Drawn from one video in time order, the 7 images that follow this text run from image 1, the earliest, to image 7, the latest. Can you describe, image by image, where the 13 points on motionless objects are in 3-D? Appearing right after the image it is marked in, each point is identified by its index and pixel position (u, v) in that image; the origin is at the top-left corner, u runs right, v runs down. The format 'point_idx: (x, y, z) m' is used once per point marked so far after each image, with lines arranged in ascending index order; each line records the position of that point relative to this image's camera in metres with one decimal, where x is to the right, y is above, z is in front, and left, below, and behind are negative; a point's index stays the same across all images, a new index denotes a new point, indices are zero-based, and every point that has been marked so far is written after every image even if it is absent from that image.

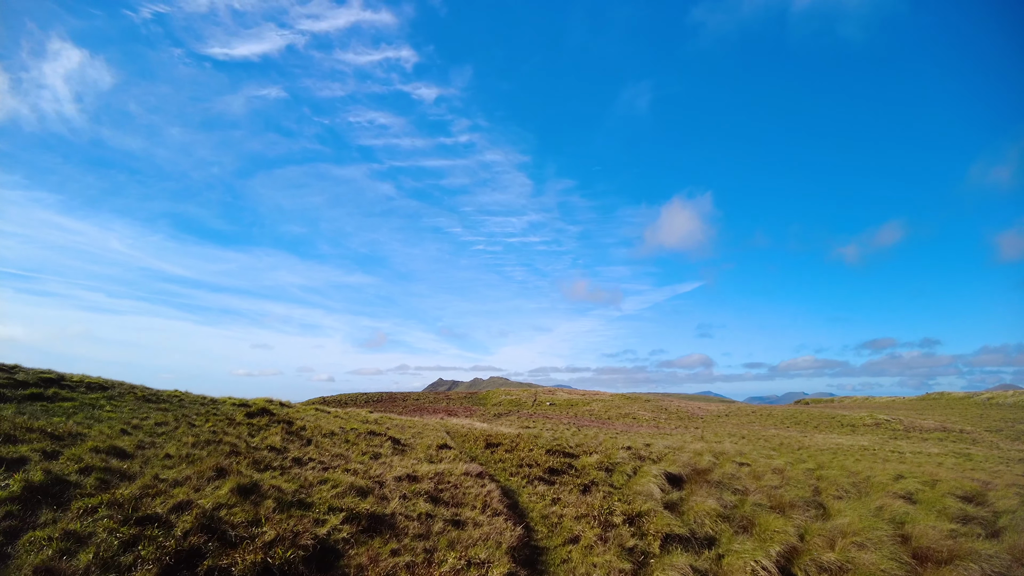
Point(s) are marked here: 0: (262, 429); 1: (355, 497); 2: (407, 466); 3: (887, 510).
0: (-11.6, -6.5, +17.3) m
1: (-4.5, -6.1, +10.8) m
2: (-4.2, -7.1, +14.8) m
3: (+13.8, -8.2, +13.7) m
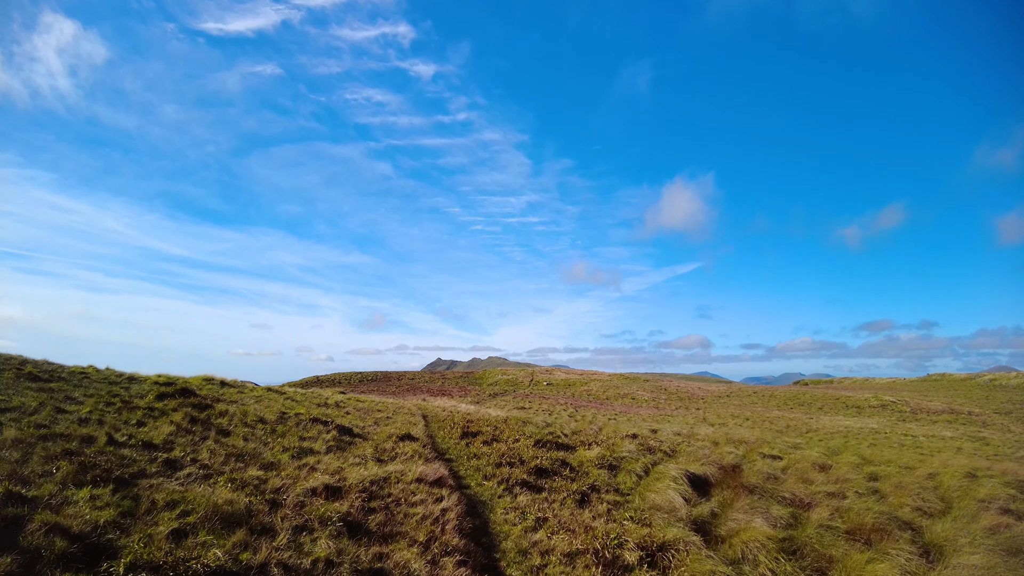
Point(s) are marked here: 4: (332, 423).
0: (-12.4, -4.5, +13.2) m
1: (-5.4, -4.4, +6.7) m
2: (-5.1, -5.3, +10.7) m
3: (+12.9, -6.4, +9.6) m
4: (-7.7, -5.7, +15.9) m
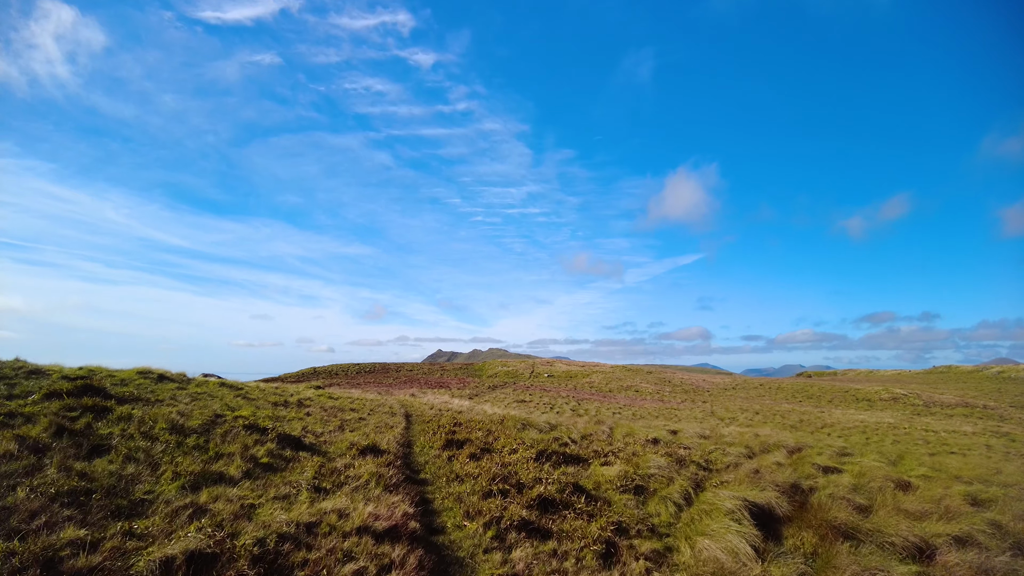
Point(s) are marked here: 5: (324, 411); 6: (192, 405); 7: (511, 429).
0: (-12.6, -3.5, +9.5) m
1: (-5.6, -3.6, +3.0) m
2: (-5.2, -4.3, +7.0) m
3: (+12.8, -5.5, +5.8) m
4: (-7.8, -4.6, +12.2) m
5: (-8.9, -5.9, +17.7) m
6: (-11.3, -4.2, +13.3) m
7: (0.0, -6.7, +17.8) m
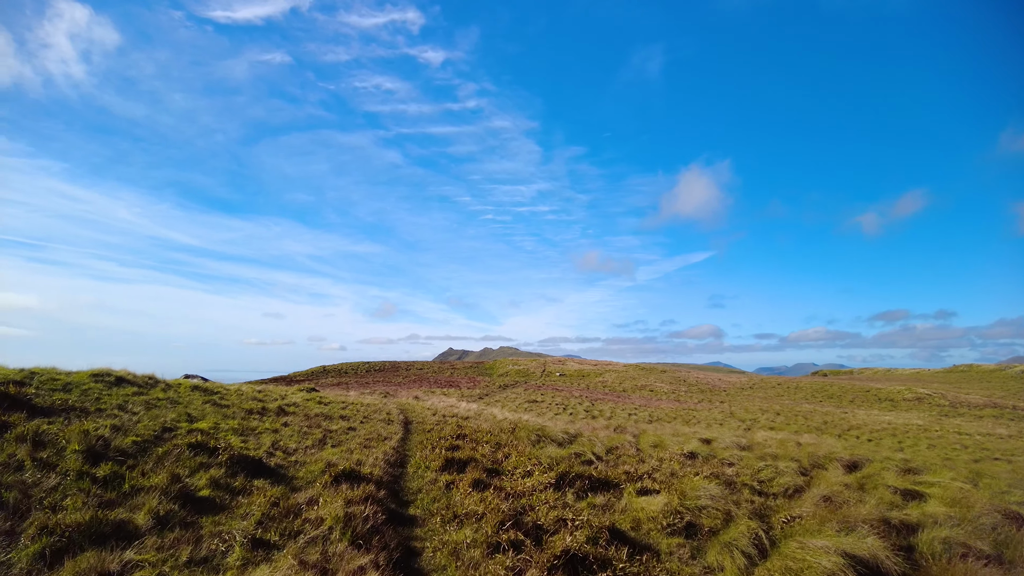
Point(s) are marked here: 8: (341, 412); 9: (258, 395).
0: (-12.2, -3.1, +7.2) m
1: (-5.5, -3.2, +0.5) m
2: (-5.0, -3.9, +4.5) m
3: (+13.0, -5.1, +2.8) m
4: (-7.4, -4.2, +9.8) m
5: (-8.4, -5.4, +15.3) m
6: (-10.9, -3.7, +11.0) m
7: (+0.5, -6.2, +15.1) m
8: (-8.4, -6.1, +18.4) m
9: (-12.1, -5.1, +17.9) m
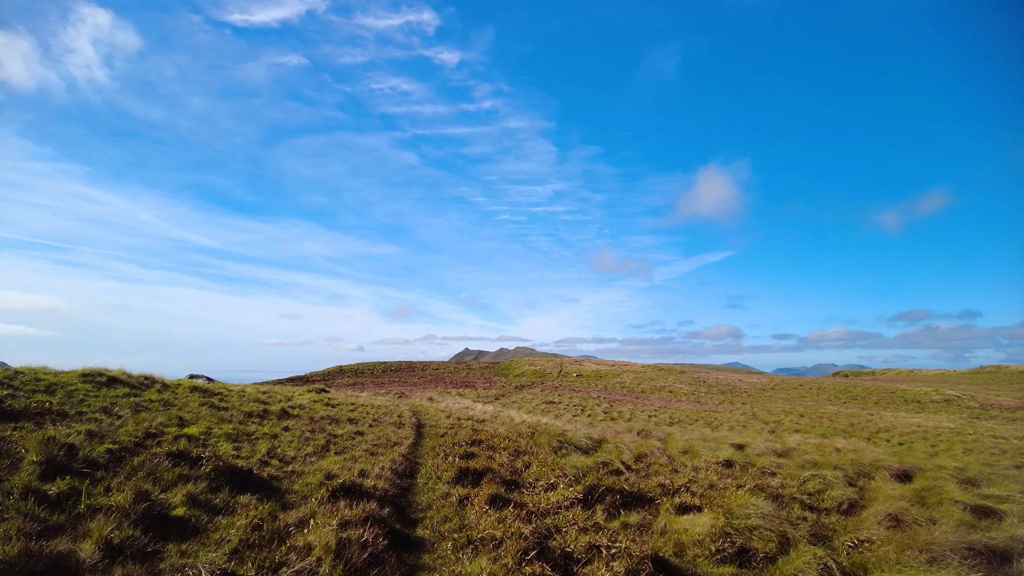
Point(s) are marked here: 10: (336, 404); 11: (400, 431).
0: (-11.8, -2.8, +6.3) m
1: (-5.3, -2.9, -0.6) m
2: (-4.7, -3.6, +3.4) m
3: (+13.2, -4.7, +1.1) m
4: (-6.9, -4.0, +8.7) m
5: (-7.7, -5.2, +14.2) m
6: (-10.4, -3.5, +10.0) m
7: (+1.2, -5.9, +13.8) m
8: (-7.5, -5.9, +17.3) m
9: (-11.3, -4.9, +17.0) m
10: (-9.2, -6.1, +19.7) m
11: (-4.8, -6.1, +16.0) m
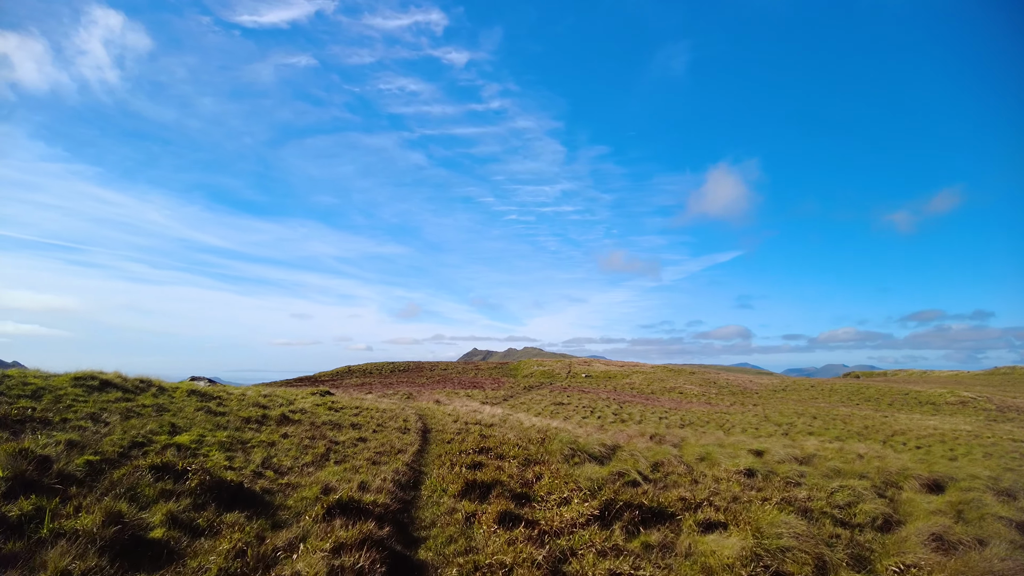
0: (-11.6, -2.8, +5.8) m
1: (-5.2, -2.9, -1.3) m
2: (-4.5, -3.6, +2.7) m
3: (+13.3, -4.6, +0.1) m
4: (-6.7, -4.0, +8.1) m
5: (-7.4, -5.2, +13.6) m
6: (-10.1, -3.5, +9.5) m
7: (+1.6, -5.9, +13.0) m
8: (-7.2, -5.9, +16.7) m
9: (-10.9, -4.9, +16.4) m
10: (-8.8, -6.1, +19.1) m
11: (-4.4, -6.1, +15.3) m
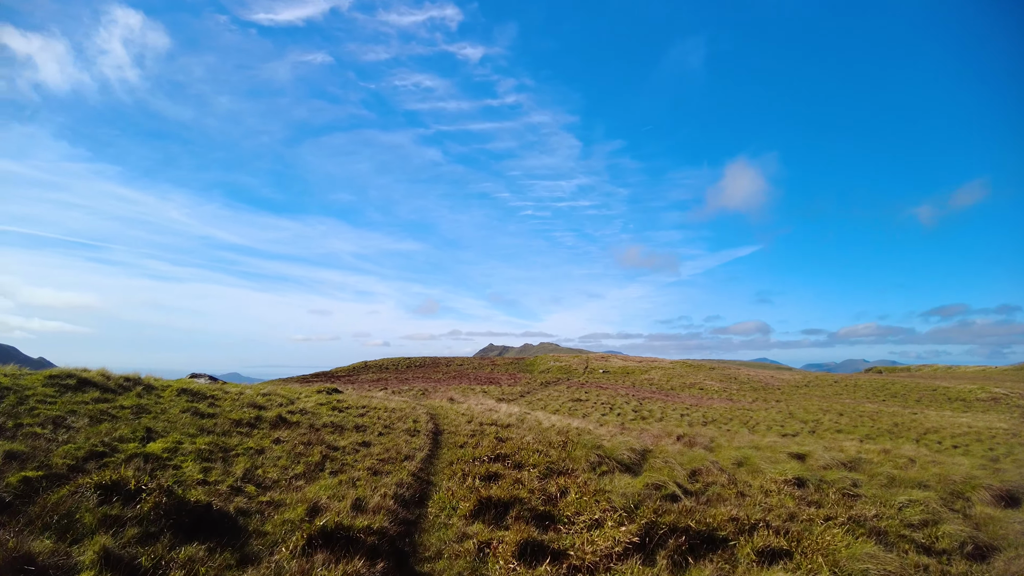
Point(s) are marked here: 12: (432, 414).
0: (-11.3, -2.6, +4.6) m
1: (-5.2, -2.7, -2.7) m
2: (-4.3, -3.3, +1.3) m
3: (+13.4, -4.3, -1.9) m
4: (-6.3, -3.6, +6.7) m
5: (-6.8, -4.8, +12.3) m
6: (-9.7, -3.2, +8.3) m
7: (+2.2, -5.5, +11.4) m
8: (-6.4, -5.5, +15.5) m
9: (-10.2, -4.5, +15.3) m
10: (-8.0, -5.6, +17.9) m
11: (-3.7, -5.6, +13.9) m
12: (-4.1, -6.5, +19.3) m
